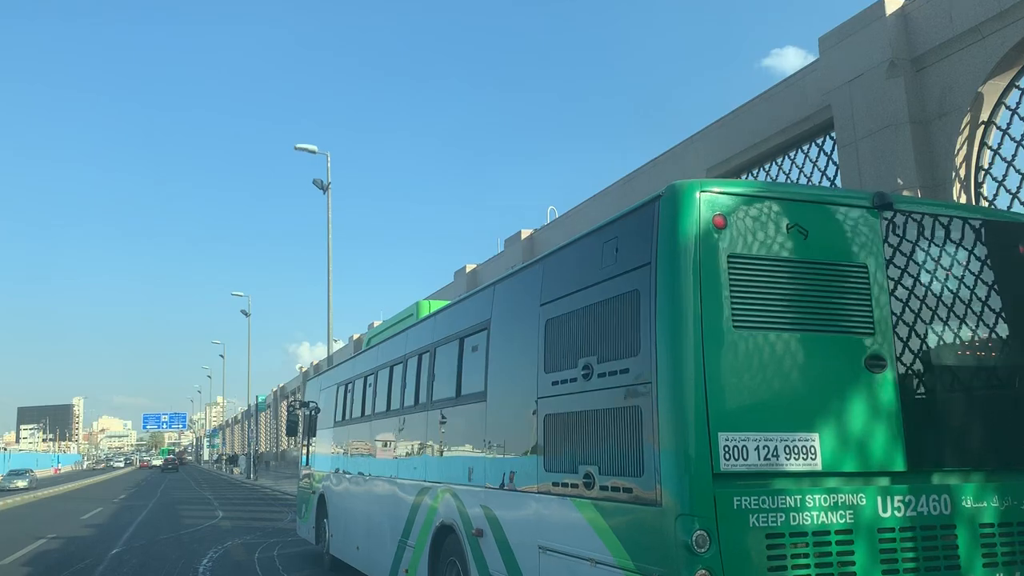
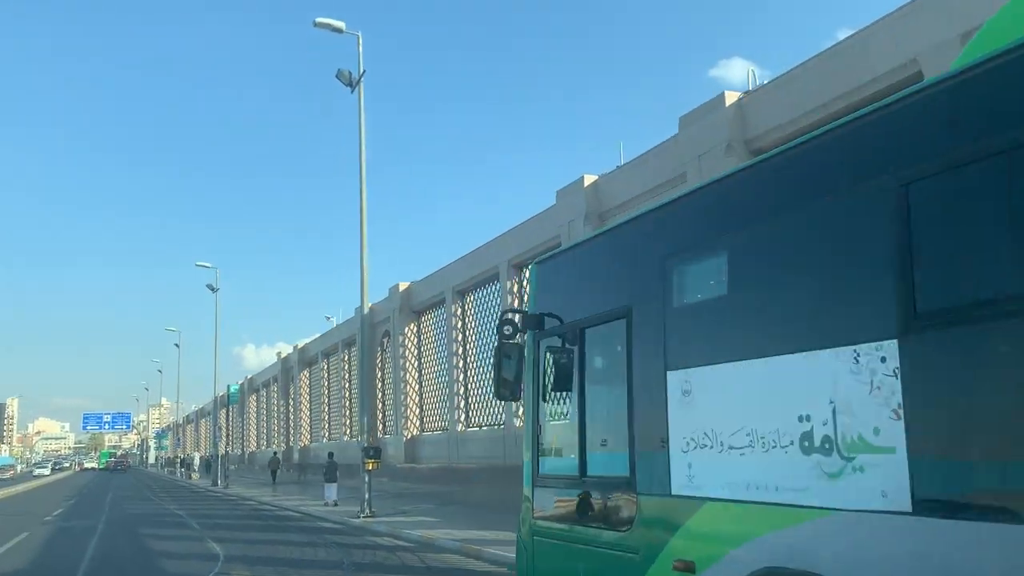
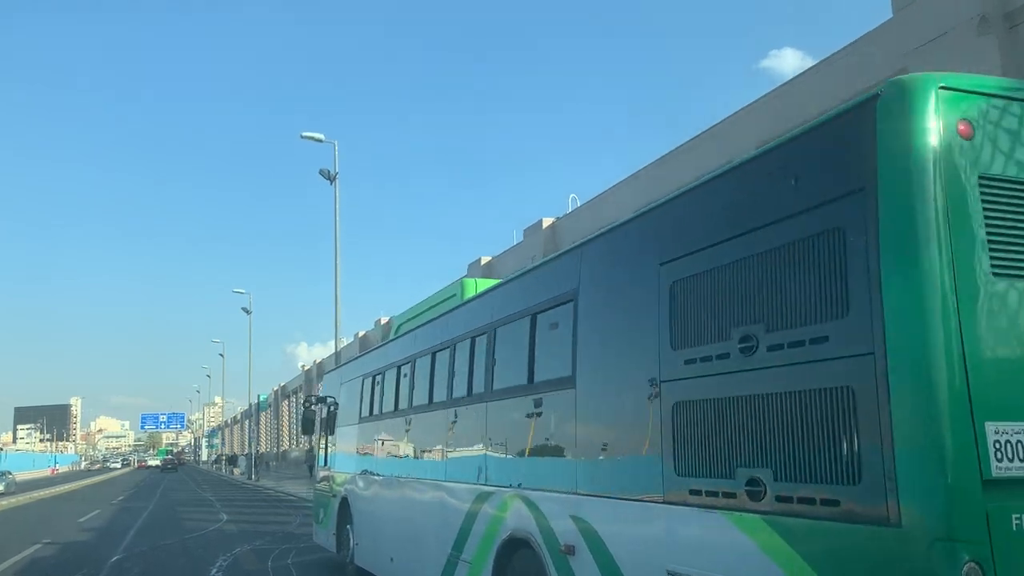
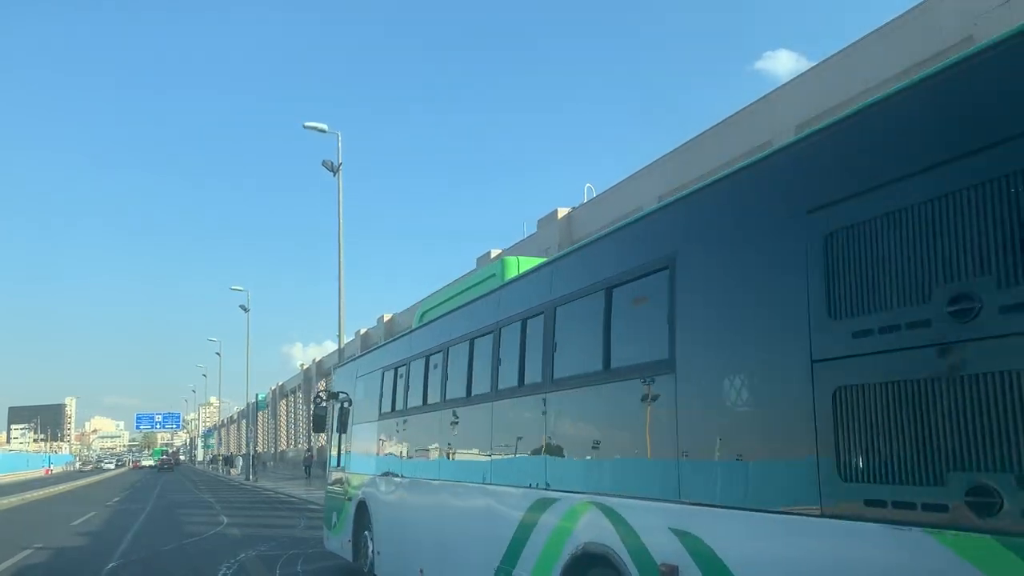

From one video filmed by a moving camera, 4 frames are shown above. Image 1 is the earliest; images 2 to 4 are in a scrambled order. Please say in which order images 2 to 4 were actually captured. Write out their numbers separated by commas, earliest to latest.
3, 4, 2
